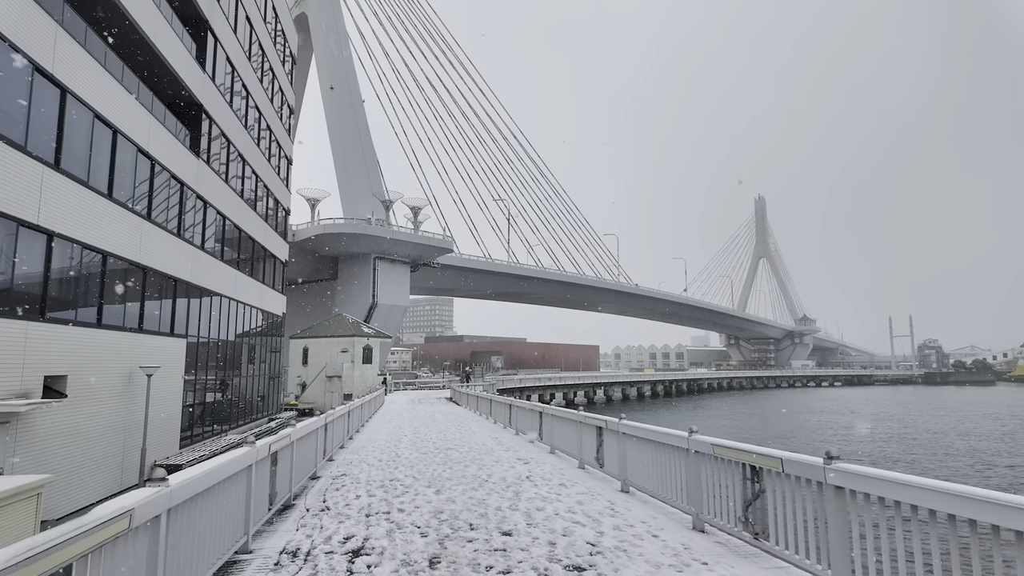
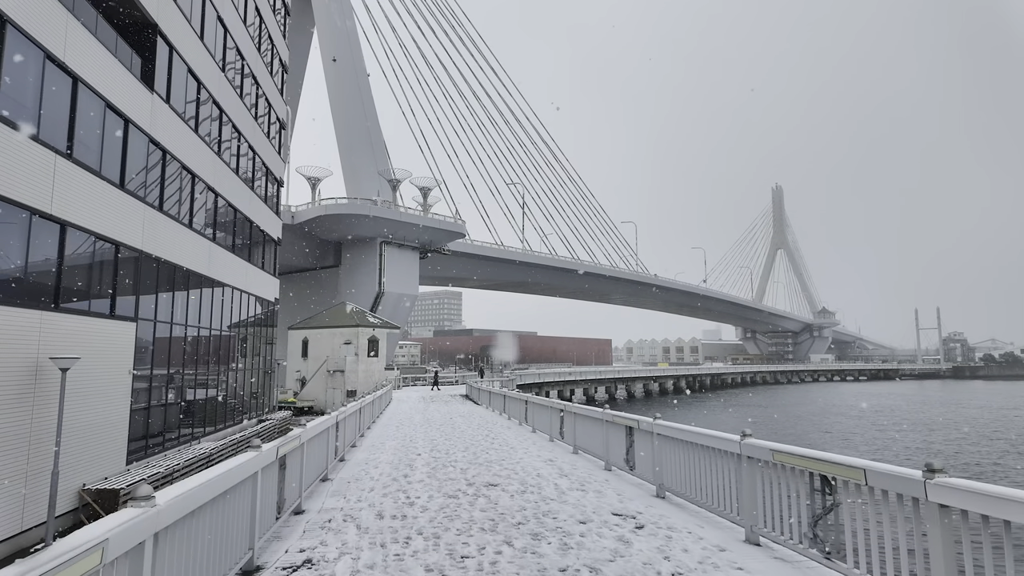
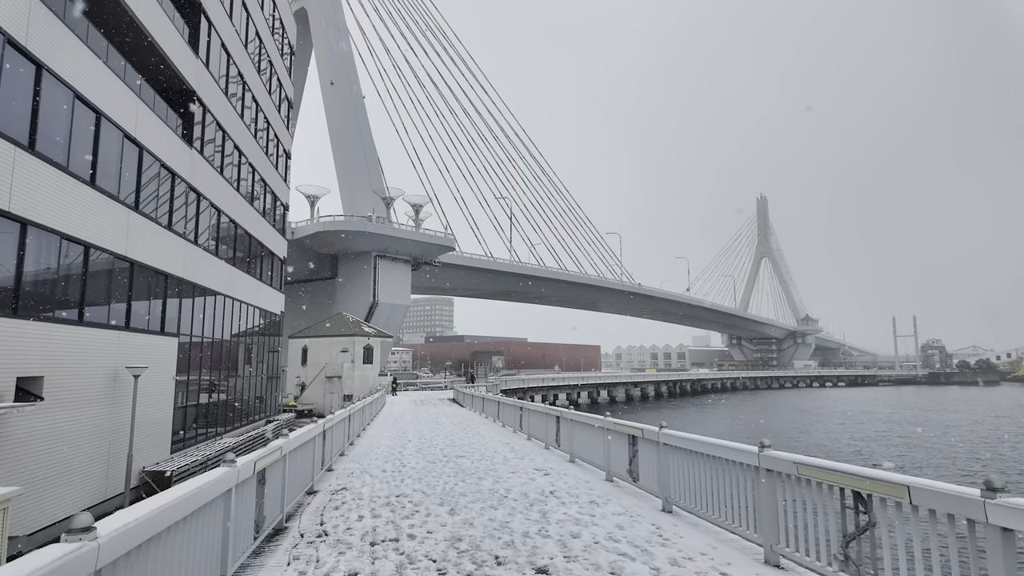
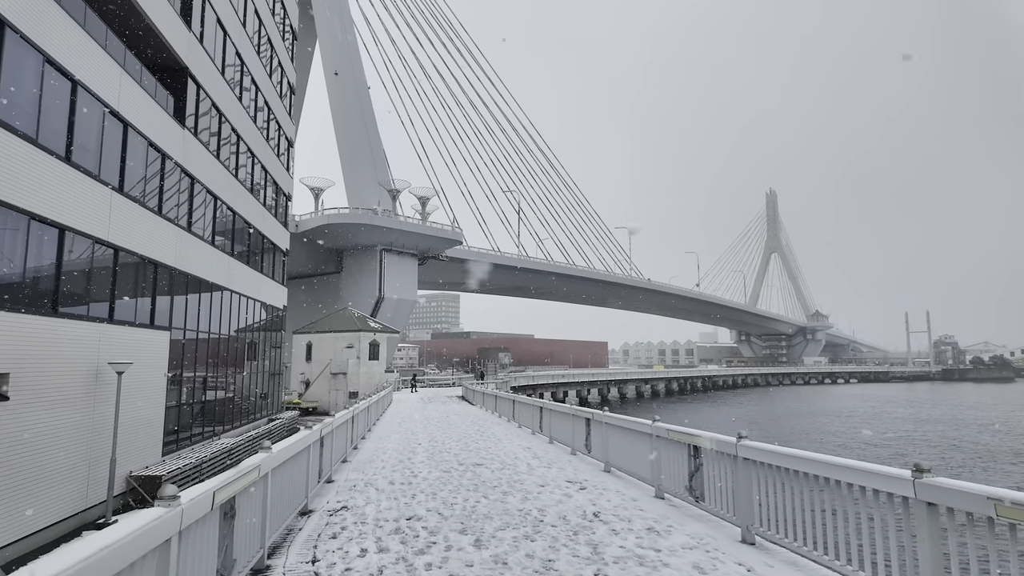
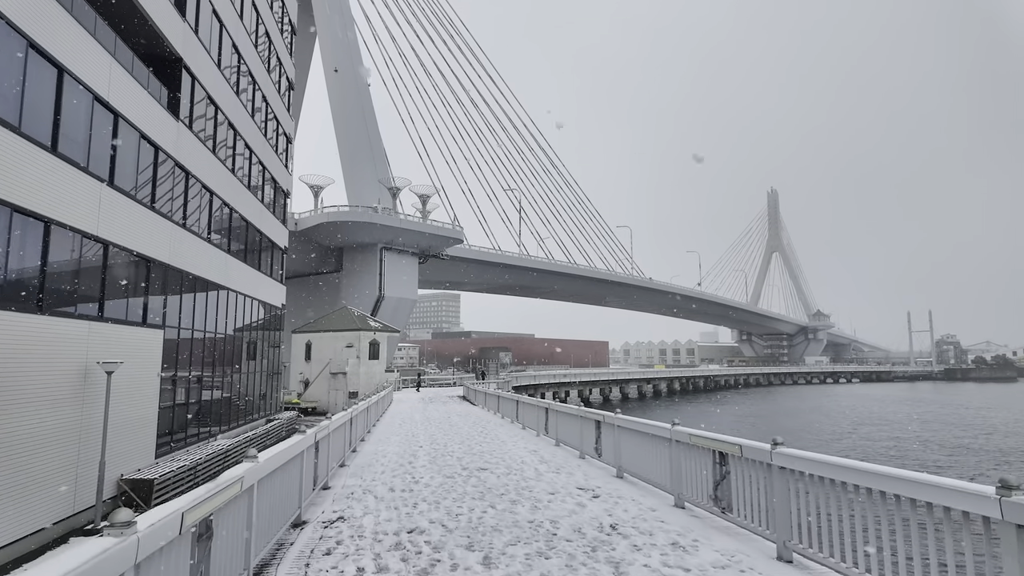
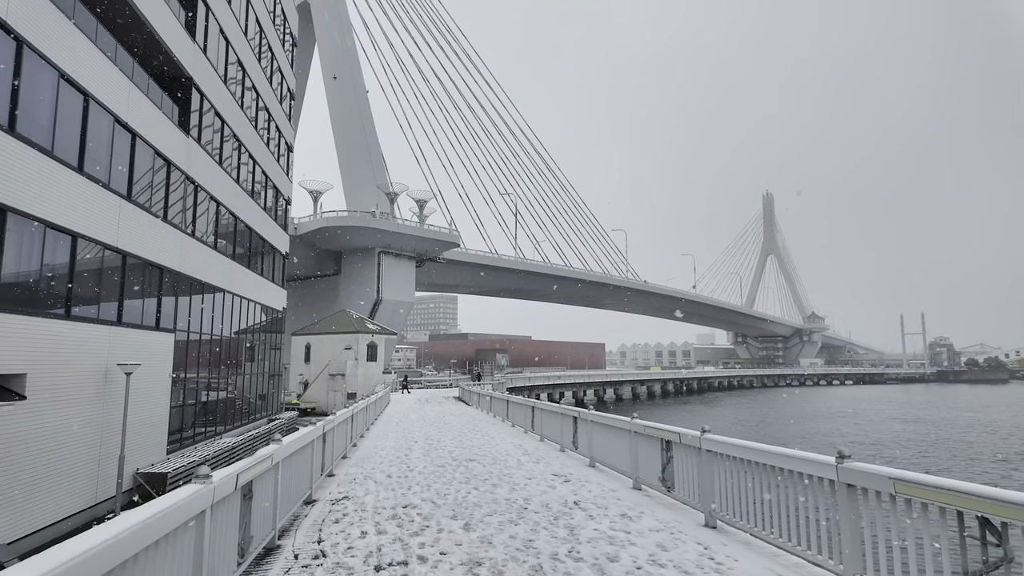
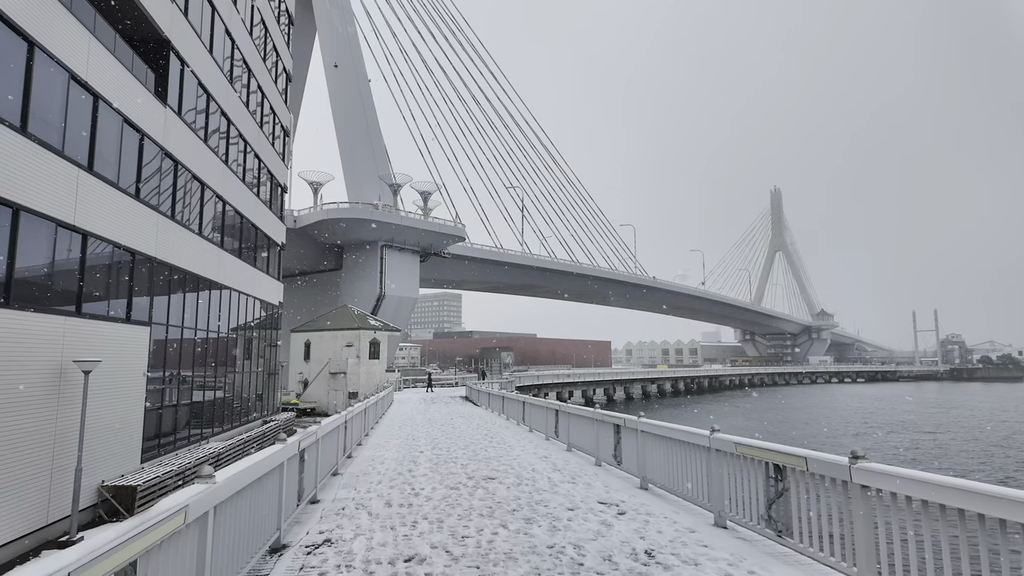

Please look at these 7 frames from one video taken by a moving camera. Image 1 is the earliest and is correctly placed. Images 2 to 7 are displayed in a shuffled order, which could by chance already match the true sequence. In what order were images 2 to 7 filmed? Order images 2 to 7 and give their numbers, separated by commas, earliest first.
3, 6, 4, 5, 7, 2
